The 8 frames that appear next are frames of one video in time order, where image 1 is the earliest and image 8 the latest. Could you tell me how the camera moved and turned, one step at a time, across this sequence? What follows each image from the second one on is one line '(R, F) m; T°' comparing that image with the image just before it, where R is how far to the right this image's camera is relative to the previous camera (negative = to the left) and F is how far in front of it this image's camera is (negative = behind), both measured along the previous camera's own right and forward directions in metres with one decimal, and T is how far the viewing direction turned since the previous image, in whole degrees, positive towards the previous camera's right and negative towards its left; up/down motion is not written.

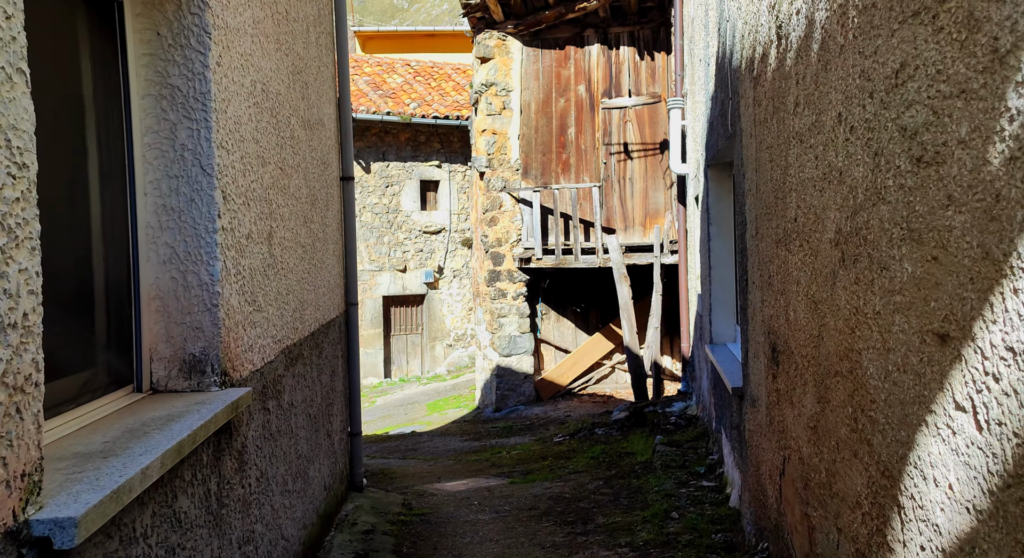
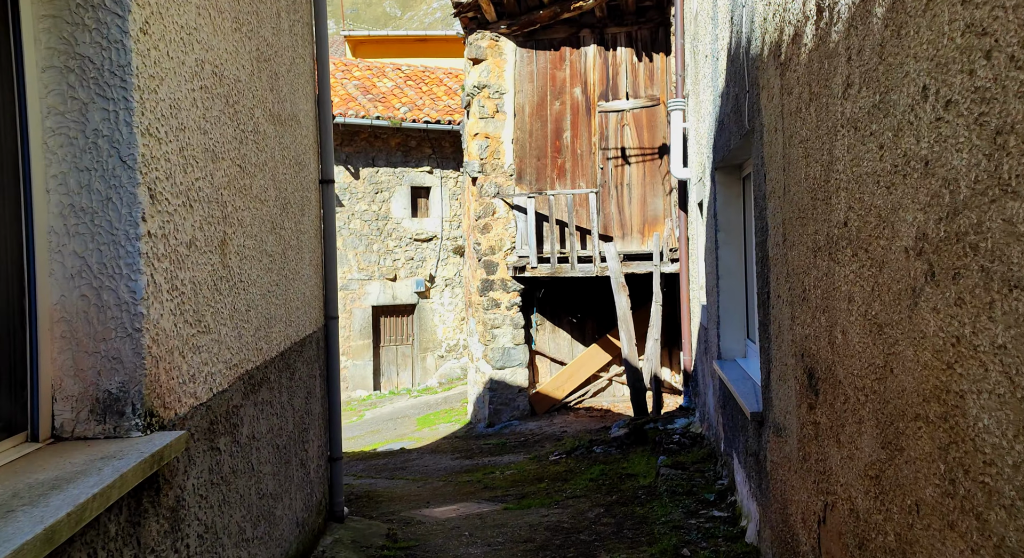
(0.0, +0.4) m; 0°
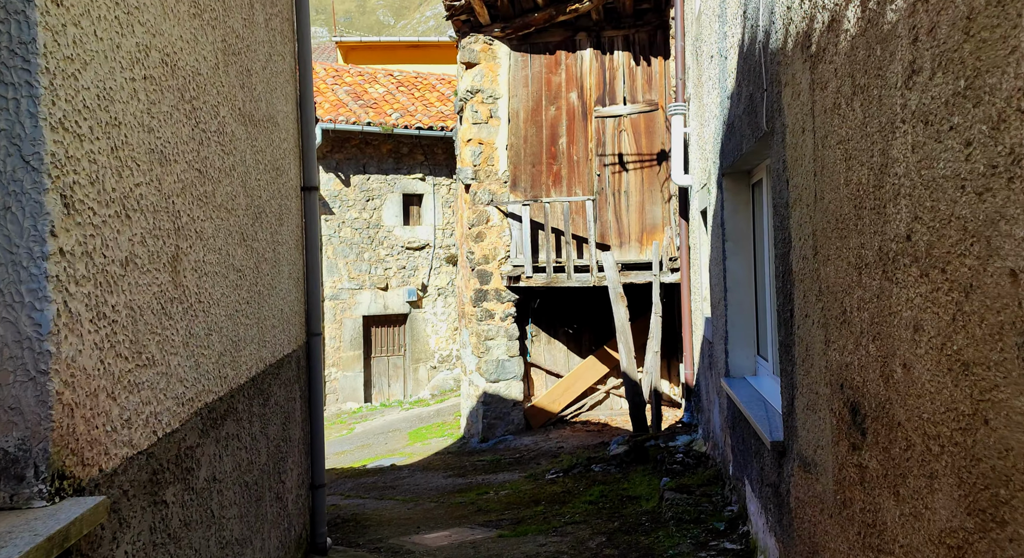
(0.0, +0.3) m; 0°
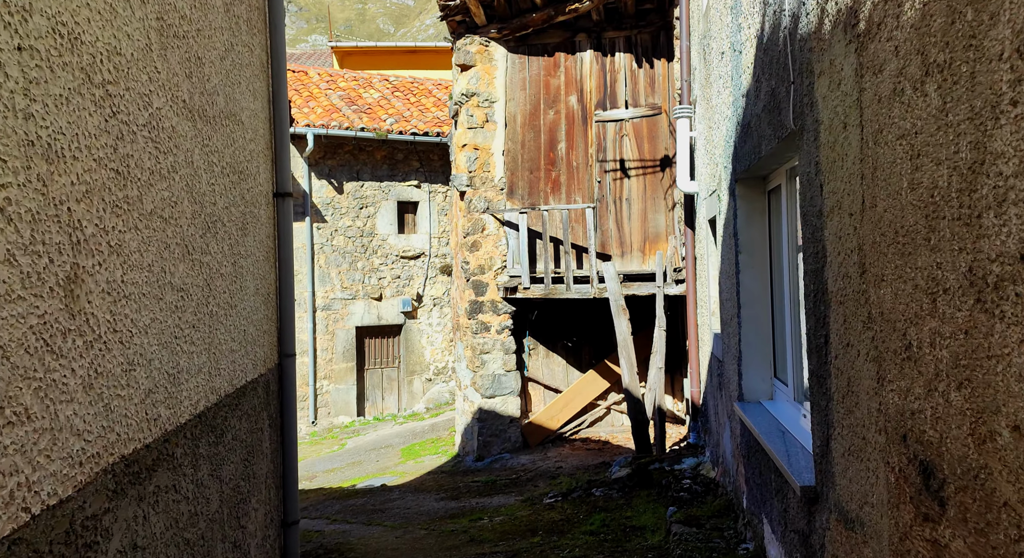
(0.0, +0.4) m; 0°
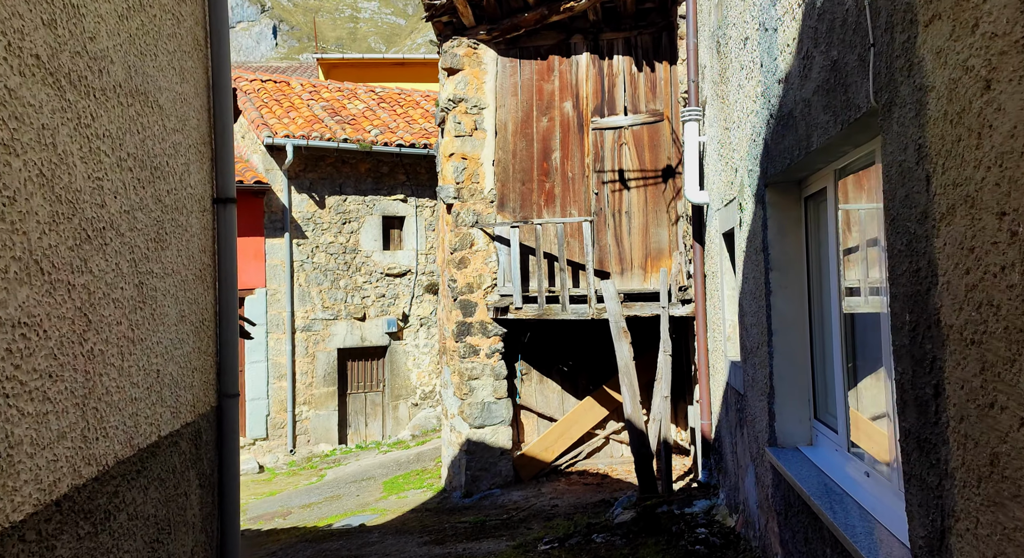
(0.0, +0.8) m; 0°
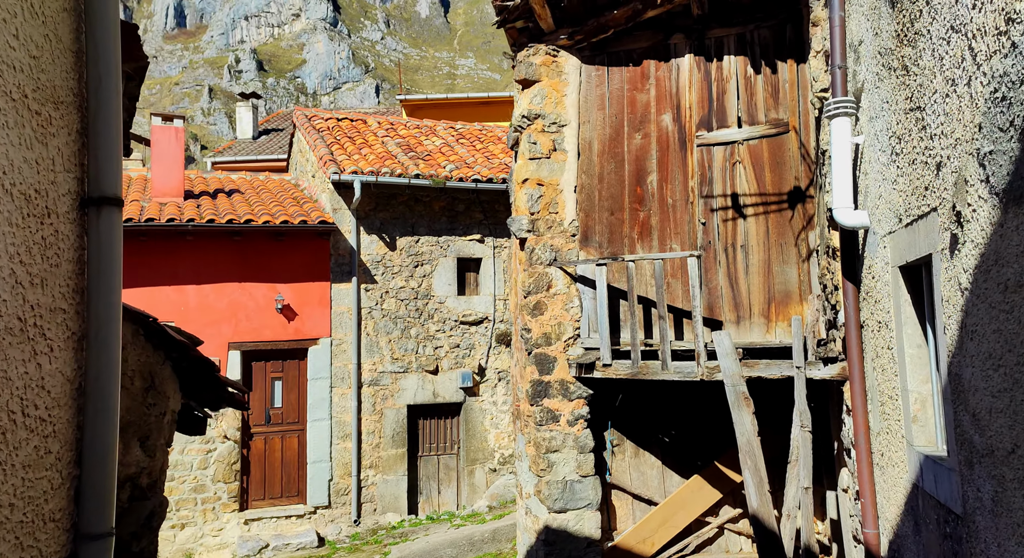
(0.0, +1.7) m; -5°
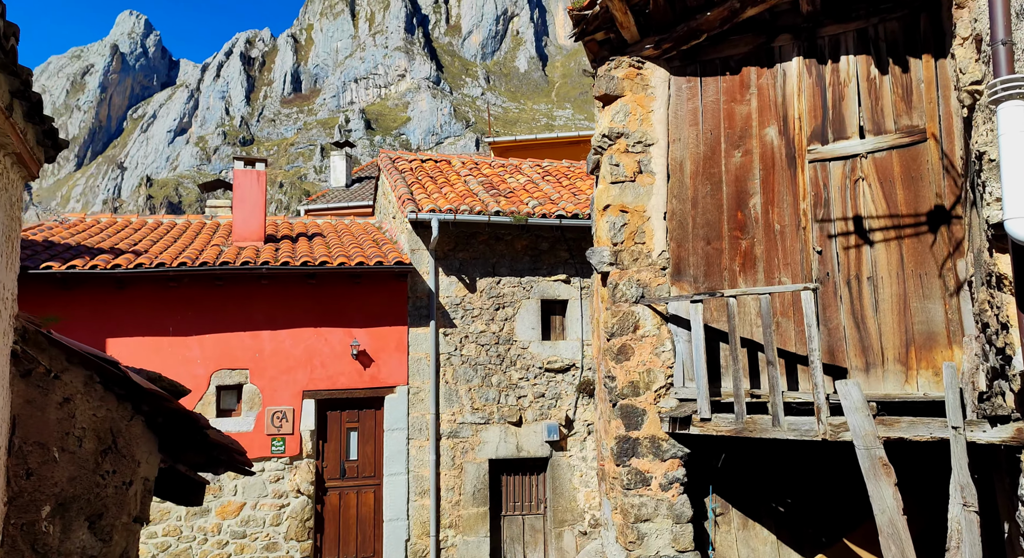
(+0.1, +1.0) m; -5°
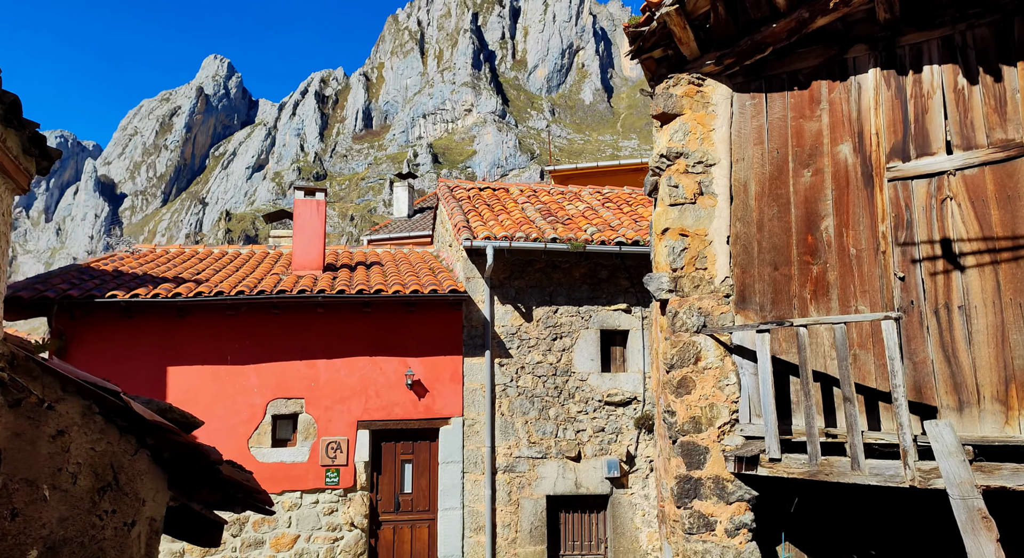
(0.0, +0.4) m; -3°
